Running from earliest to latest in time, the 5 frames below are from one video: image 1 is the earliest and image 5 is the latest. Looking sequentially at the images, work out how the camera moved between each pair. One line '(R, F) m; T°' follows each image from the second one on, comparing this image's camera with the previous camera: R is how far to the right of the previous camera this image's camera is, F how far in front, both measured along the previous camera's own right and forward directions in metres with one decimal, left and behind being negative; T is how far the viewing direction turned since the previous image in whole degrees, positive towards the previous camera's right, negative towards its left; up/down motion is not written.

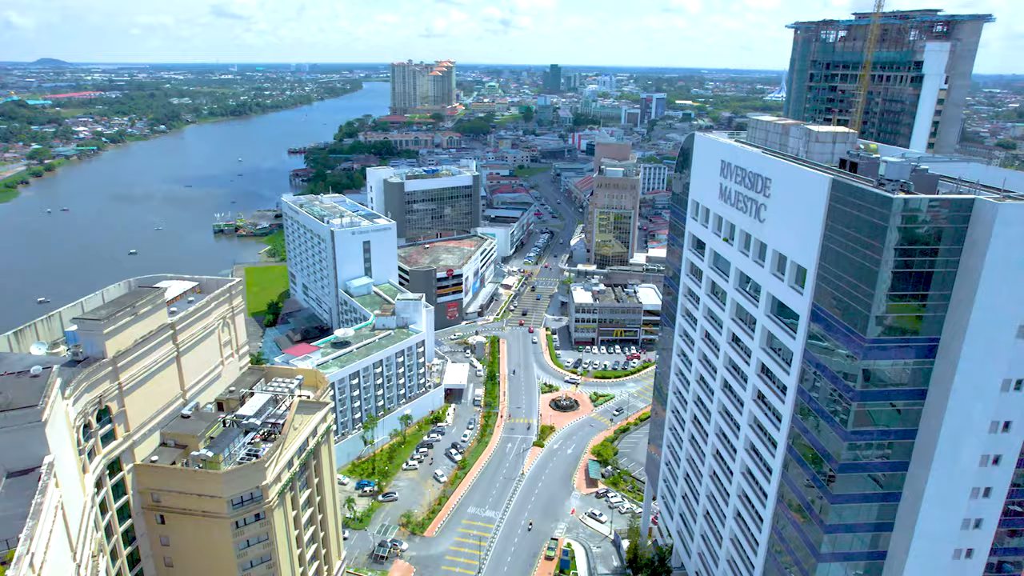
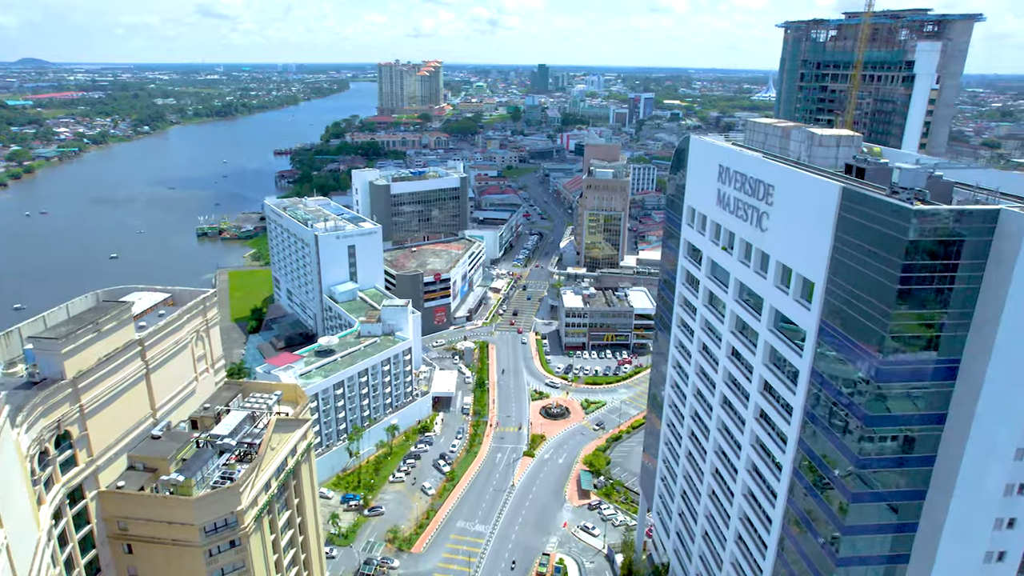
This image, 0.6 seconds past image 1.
(+0.1, +1.6) m; +1°
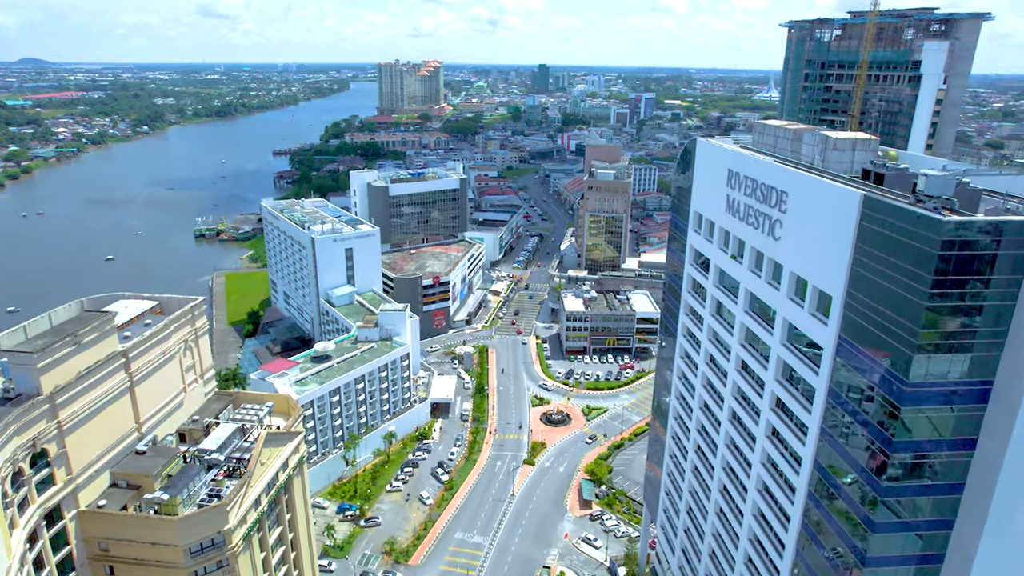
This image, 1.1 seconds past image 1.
(0.0, +1.3) m; 0°
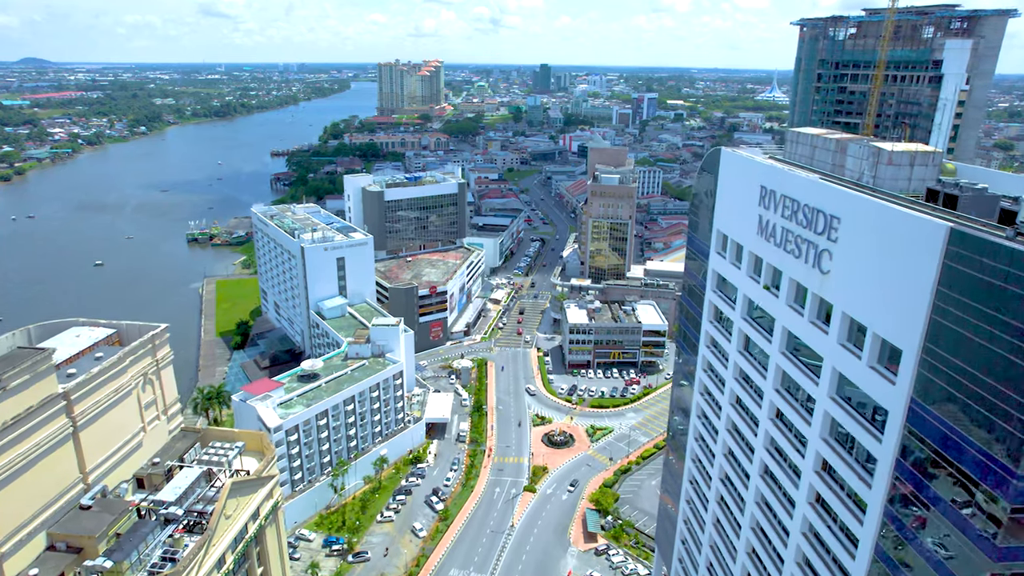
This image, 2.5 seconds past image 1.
(+0.1, +3.8) m; 0°
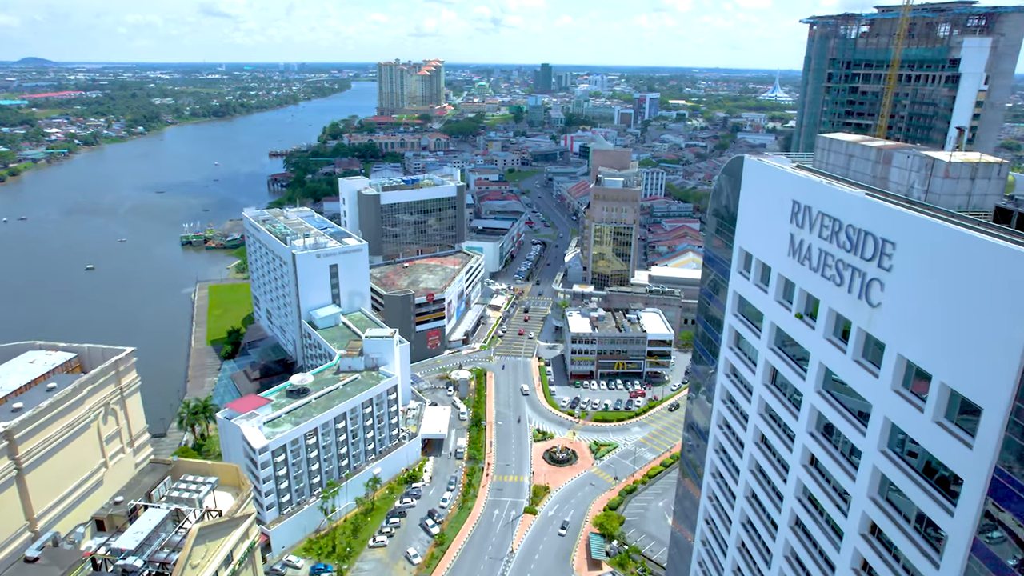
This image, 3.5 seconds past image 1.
(+0.1, +2.9) m; 0°
